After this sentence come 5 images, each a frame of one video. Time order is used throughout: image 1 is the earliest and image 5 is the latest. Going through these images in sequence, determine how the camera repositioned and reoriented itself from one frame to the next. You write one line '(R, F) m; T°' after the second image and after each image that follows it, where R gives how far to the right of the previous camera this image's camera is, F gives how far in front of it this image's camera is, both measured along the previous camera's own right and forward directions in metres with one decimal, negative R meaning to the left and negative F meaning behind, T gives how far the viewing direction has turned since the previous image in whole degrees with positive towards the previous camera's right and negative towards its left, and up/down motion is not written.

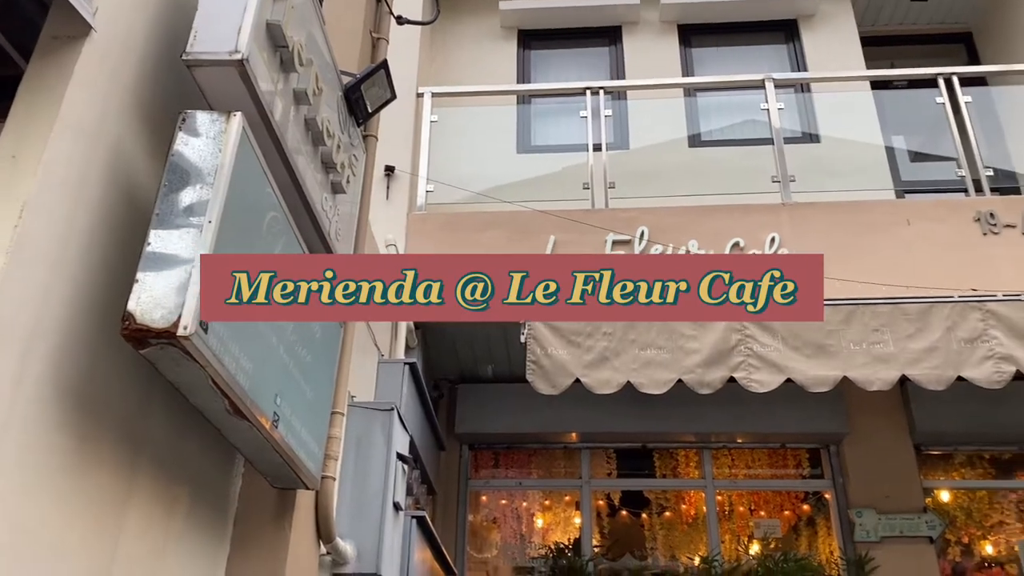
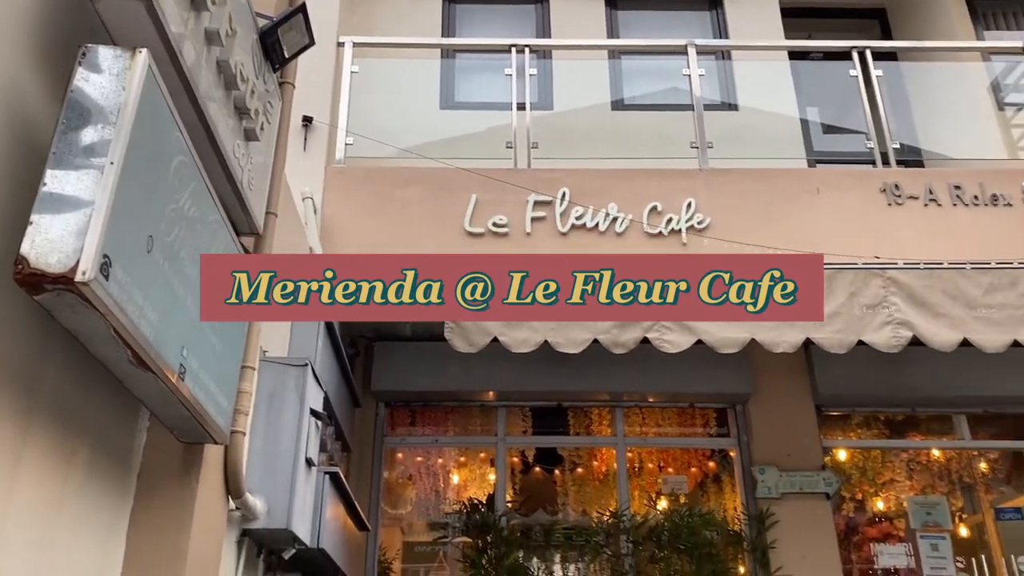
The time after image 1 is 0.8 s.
(0.0, 0.0) m; +5°
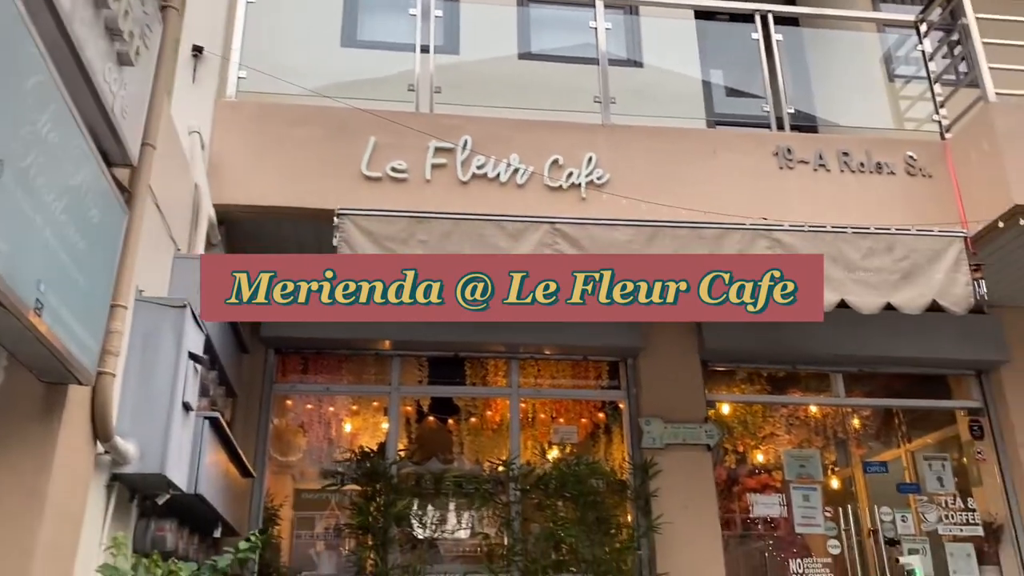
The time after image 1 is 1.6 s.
(+0.1, 0.0) m; +6°
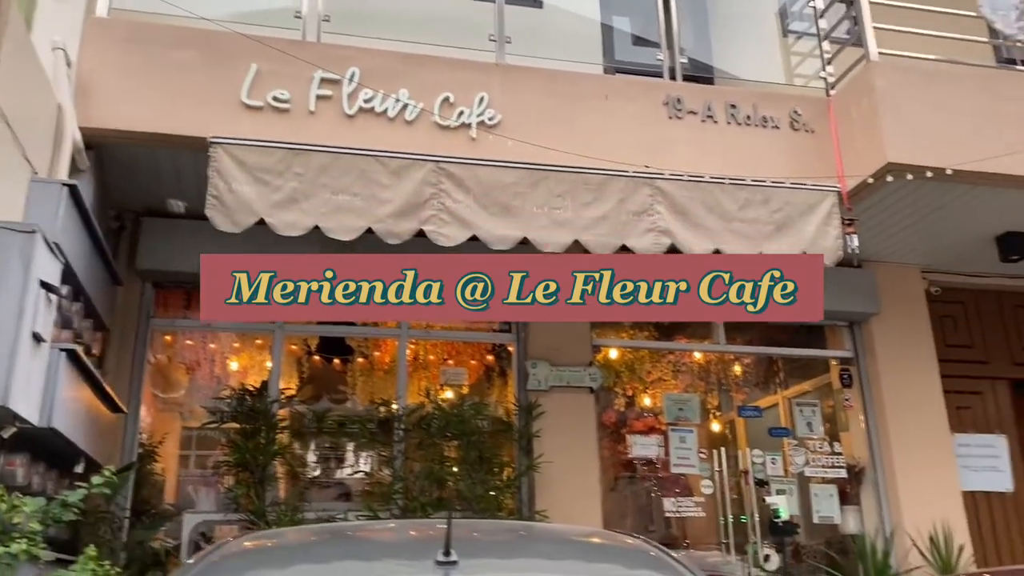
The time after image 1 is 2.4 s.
(+0.2, 0.0) m; +6°
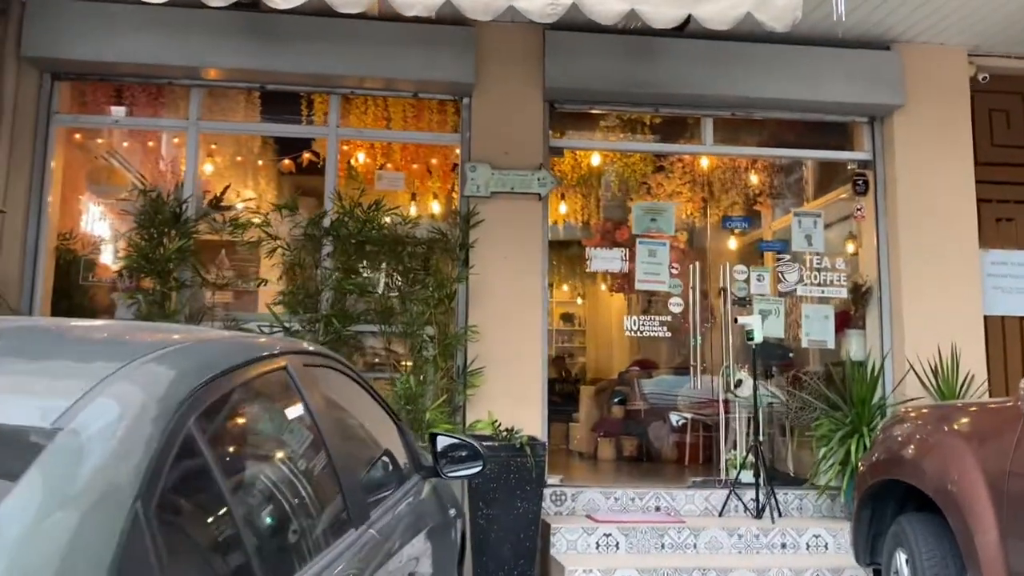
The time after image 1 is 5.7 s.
(+1.1, +0.8) m; -8°
